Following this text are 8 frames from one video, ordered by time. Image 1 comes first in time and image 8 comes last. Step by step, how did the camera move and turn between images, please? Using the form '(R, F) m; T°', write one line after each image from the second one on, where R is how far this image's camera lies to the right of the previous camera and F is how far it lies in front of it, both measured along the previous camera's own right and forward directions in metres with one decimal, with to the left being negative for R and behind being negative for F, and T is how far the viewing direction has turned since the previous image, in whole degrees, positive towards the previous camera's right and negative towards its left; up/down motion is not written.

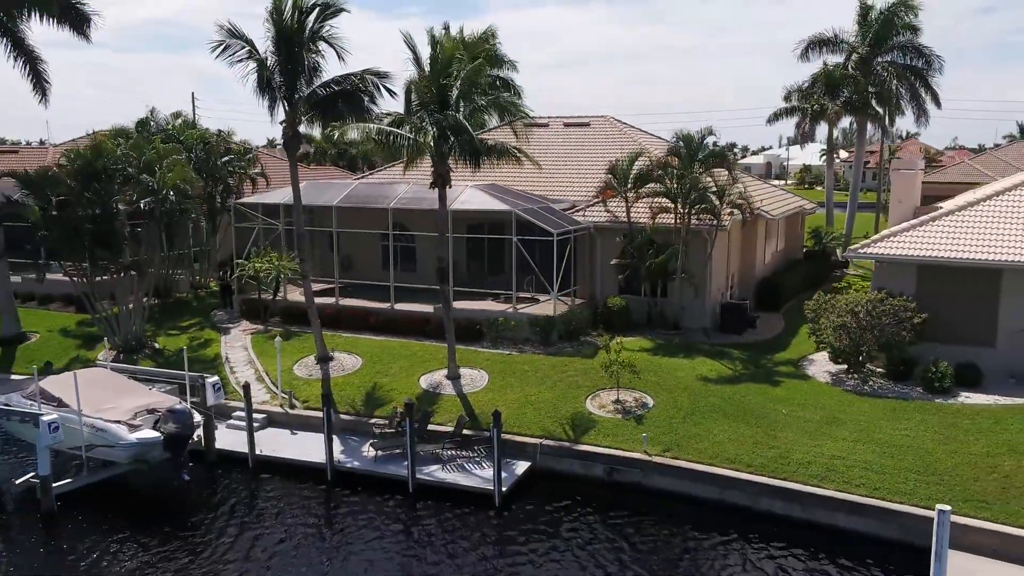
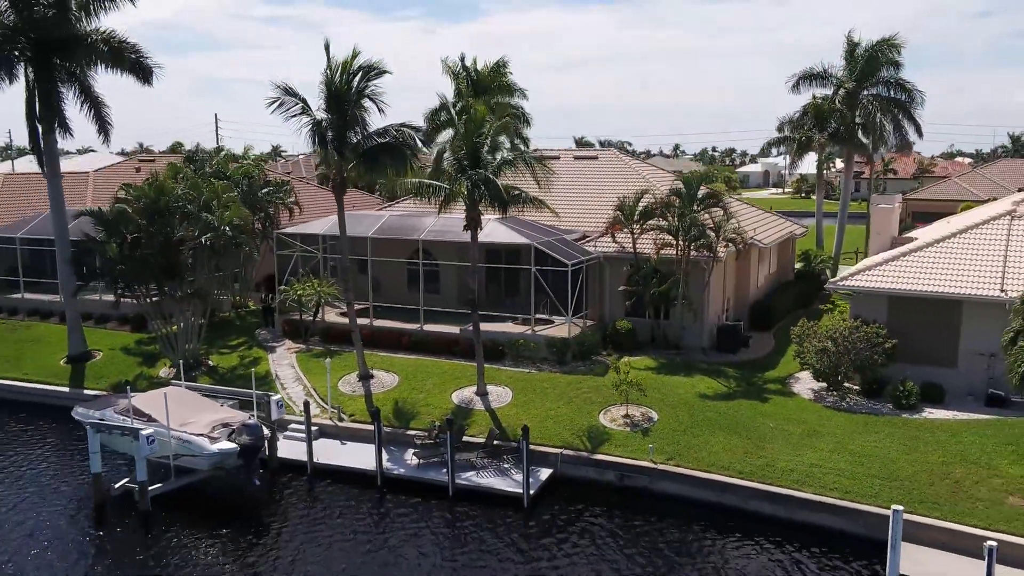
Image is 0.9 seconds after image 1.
(-0.5, -2.6) m; 0°
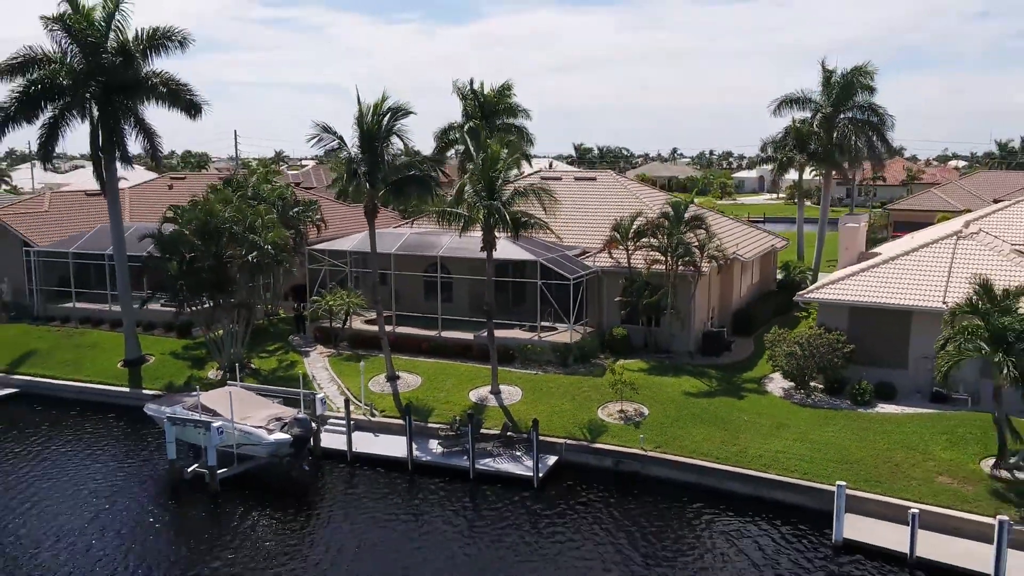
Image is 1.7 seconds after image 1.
(-0.3, -3.2) m; 0°
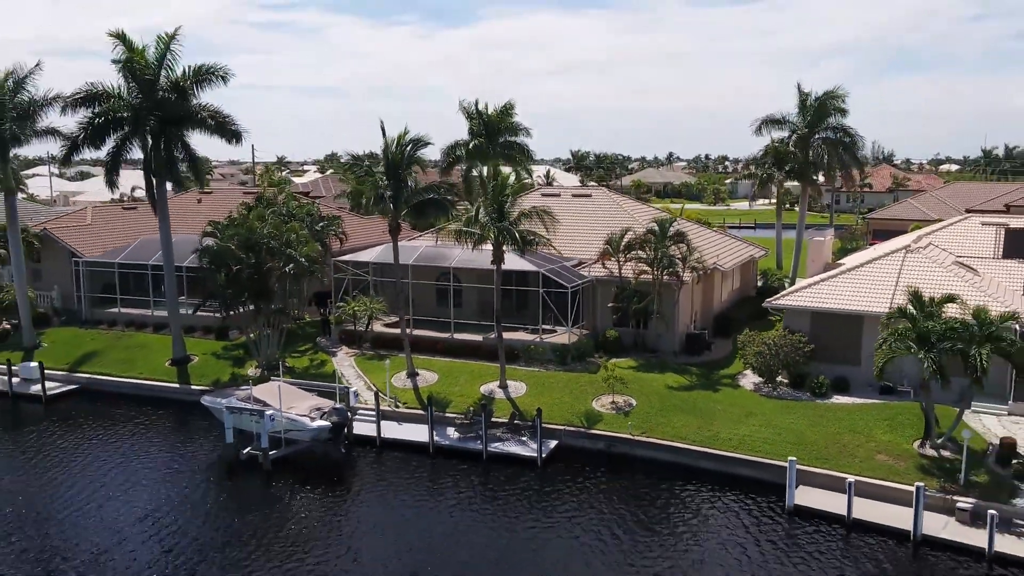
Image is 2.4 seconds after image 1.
(-0.3, -3.7) m; 0°
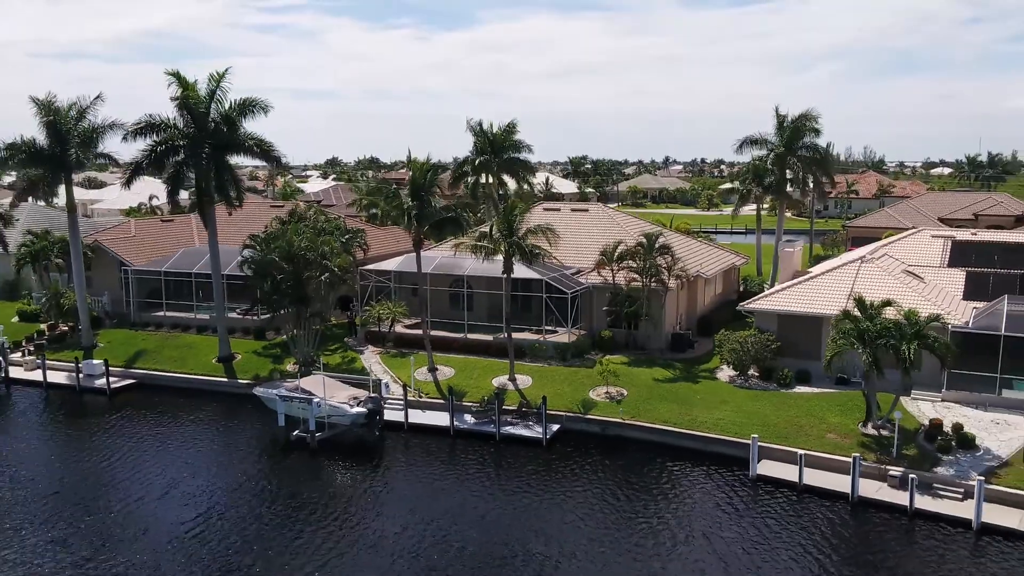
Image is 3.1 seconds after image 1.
(-0.4, -4.4) m; 0°
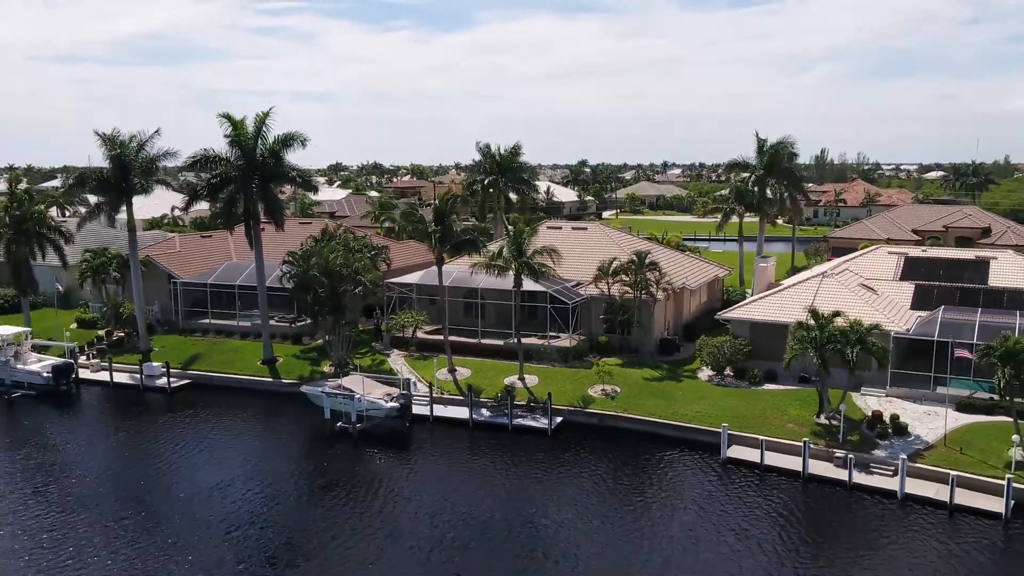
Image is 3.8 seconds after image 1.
(-0.4, -5.2) m; 0°
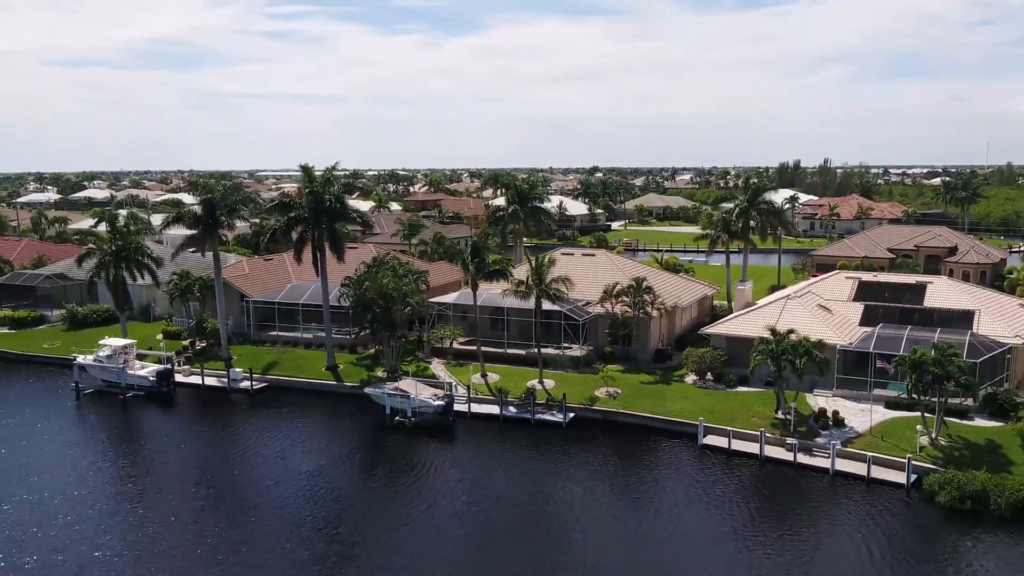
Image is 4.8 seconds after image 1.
(-0.5, -8.8) m; -1°
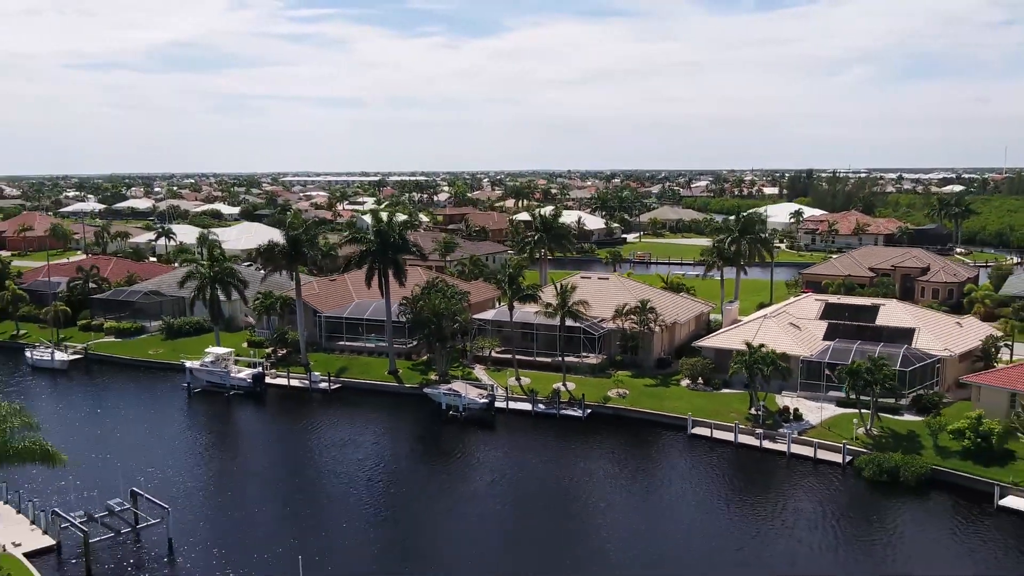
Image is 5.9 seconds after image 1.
(-0.7, -11.3) m; -1°
